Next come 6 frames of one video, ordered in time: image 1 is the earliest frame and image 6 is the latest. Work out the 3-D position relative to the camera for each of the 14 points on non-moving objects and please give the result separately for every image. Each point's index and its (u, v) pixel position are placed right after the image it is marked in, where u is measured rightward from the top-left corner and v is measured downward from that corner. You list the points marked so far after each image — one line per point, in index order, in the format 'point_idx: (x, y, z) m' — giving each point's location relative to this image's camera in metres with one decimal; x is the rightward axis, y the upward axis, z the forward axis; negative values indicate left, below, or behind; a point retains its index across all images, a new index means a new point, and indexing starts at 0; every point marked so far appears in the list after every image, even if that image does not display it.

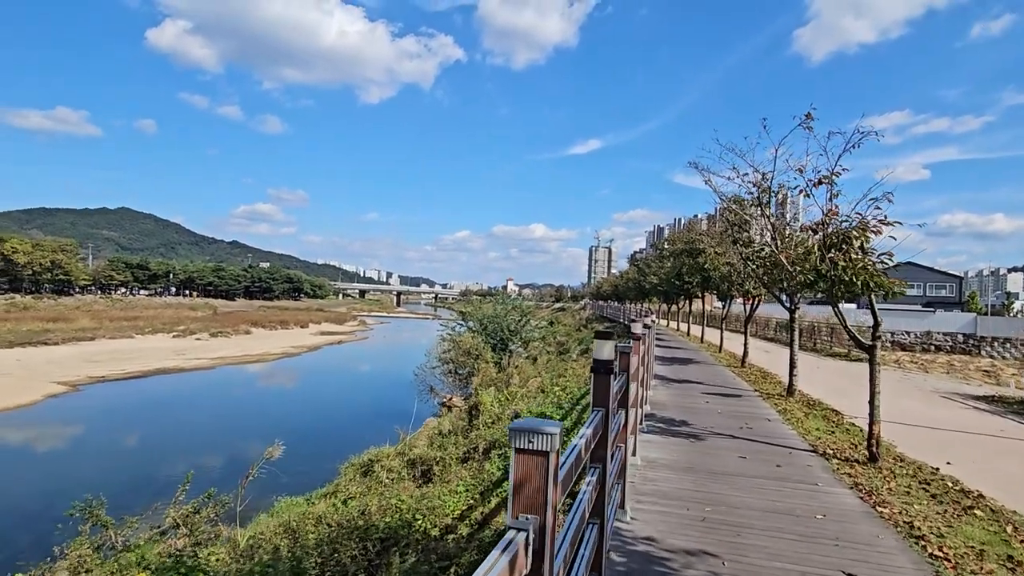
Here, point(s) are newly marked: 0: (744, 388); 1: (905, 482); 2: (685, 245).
0: (+3.6, -1.5, +9.0) m
1: (+3.0, -1.5, +4.4) m
2: (+5.8, +1.4, +19.2) m
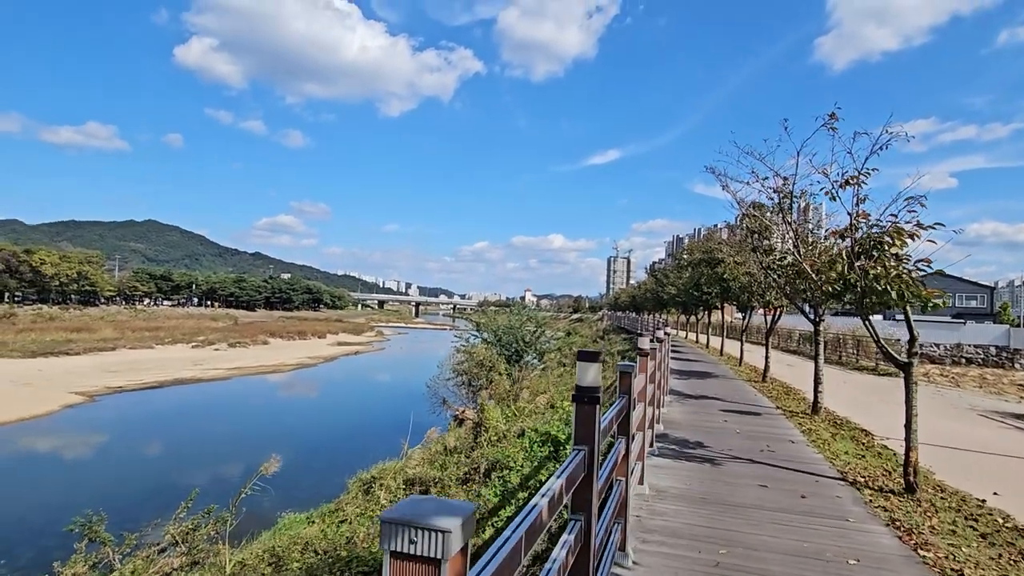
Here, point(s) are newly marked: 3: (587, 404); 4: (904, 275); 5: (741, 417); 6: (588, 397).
0: (+3.7, -1.7, +8.5) m
1: (+2.9, -1.5, +3.9) m
2: (+6.2, +1.1, +18.7) m
3: (+0.2, -0.4, +1.8) m
4: (+2.9, +0.1, +4.4) m
5: (+2.8, -1.6, +7.2) m
6: (+0.2, -0.3, +1.8) m
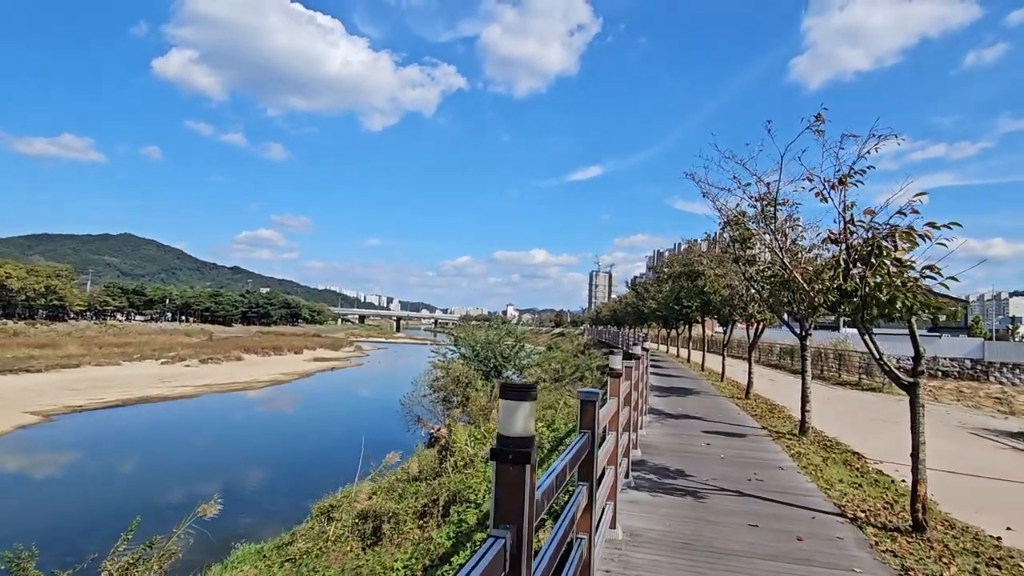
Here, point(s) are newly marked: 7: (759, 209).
0: (+3.3, -1.9, +8.0) m
1: (+2.6, -1.6, +3.4) m
2: (+5.4, +0.6, +18.3) m
3: (0.0, -0.4, +1.2) m
4: (+2.6, 0.0, +3.9) m
5: (+2.4, -1.8, +6.7) m
6: (0.0, -0.3, +1.2) m
7: (+3.4, +1.1, +8.1) m
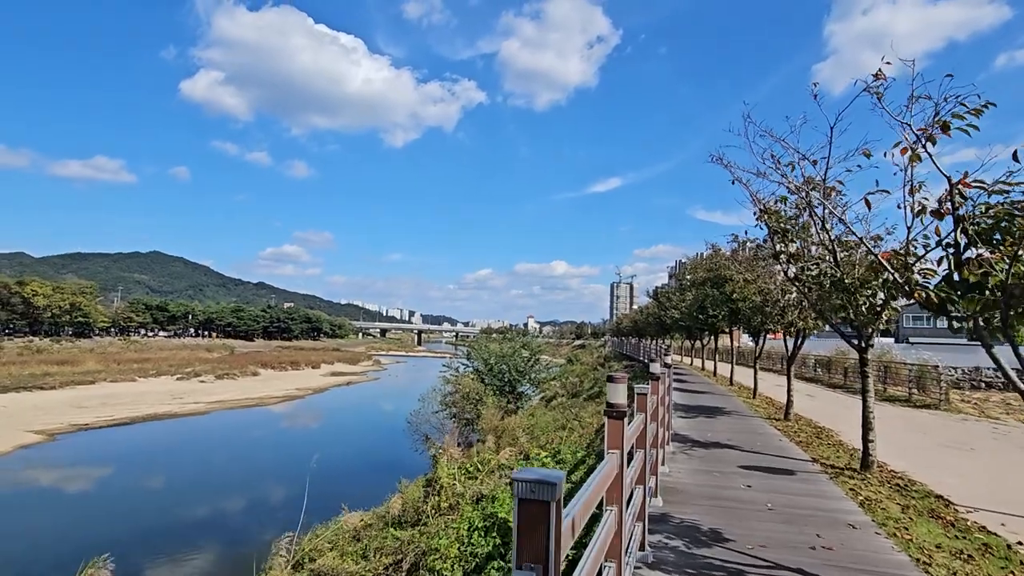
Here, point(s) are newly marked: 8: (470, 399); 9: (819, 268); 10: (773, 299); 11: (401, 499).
0: (+3.2, -1.9, +6.6) m
1: (+2.4, -1.5, +2.0) m
2: (+5.7, +0.4, +16.9) m
3: (-0.3, -0.3, 0.0) m
4: (+2.4, +0.1, +2.5) m
5: (+2.3, -1.8, +5.3) m
6: (-0.3, -0.3, 0.0) m
7: (+3.4, +1.1, +6.8) m
8: (-1.4, -3.7, +19.3) m
9: (+3.6, +0.3, +6.8) m
10: (+4.7, -0.2, +10.5) m
11: (-1.4, -2.6, +7.2) m
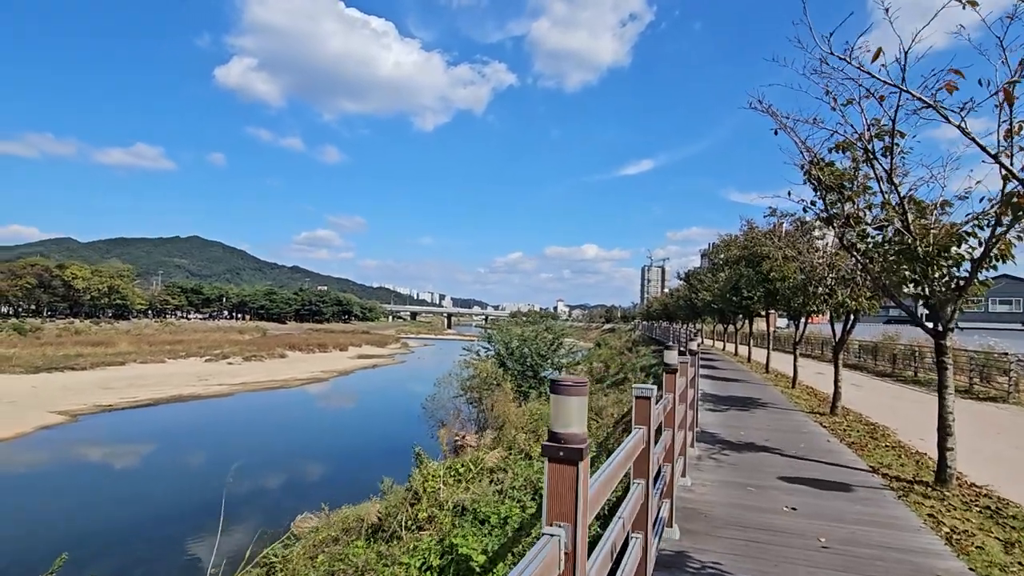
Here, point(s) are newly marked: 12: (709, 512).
0: (+3.2, -1.6, +5.4) m
1: (+2.1, -1.4, +0.8) m
2: (+6.2, +1.0, +15.4) m
3: (-0.7, -0.2, -1.1) m
4: (+2.1, +0.2, +1.3) m
5: (+2.2, -1.5, +4.2) m
6: (-0.7, -0.2, -1.1) m
7: (+3.3, +1.4, +5.5) m
8: (-0.8, -3.0, +18.4) m
9: (+3.5, +0.5, +5.5) m
10: (+4.8, +0.2, +9.1) m
11: (-1.4, -2.3, +6.3) m
12: (+1.3, -1.5, +3.9) m
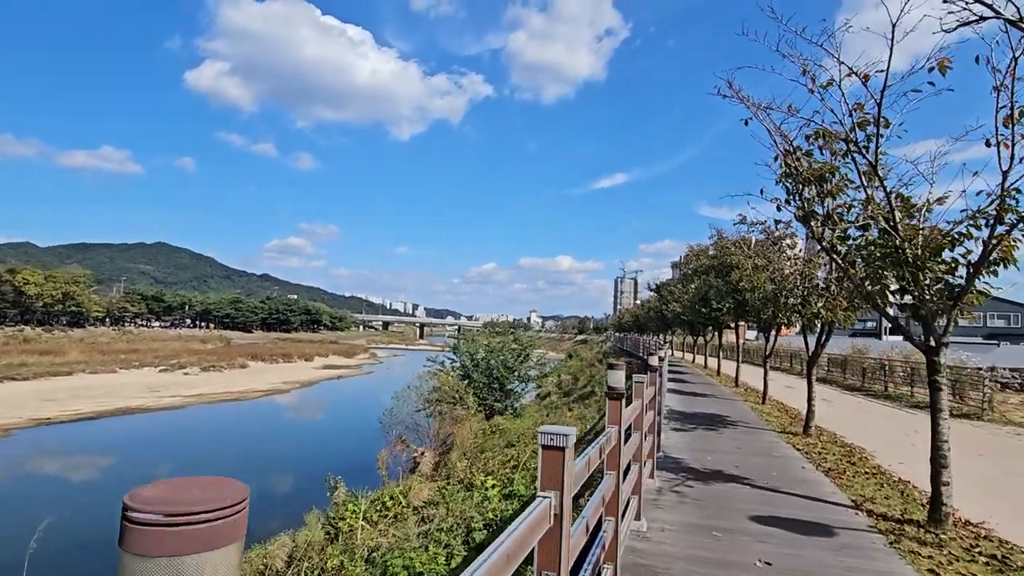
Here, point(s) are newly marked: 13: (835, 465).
0: (+2.6, -1.7, +4.7) m
1: (+1.7, -1.4, +0.1) m
2: (+5.2, +0.7, +14.9) m
3: (-1.0, -0.1, -1.9) m
4: (+1.8, +0.3, +0.6) m
5: (+1.7, -1.6, +3.5) m
6: (-1.0, -0.1, -1.9) m
7: (+2.8, +1.3, +4.9) m
8: (-2.0, -3.3, +17.5) m
9: (+3.0, +0.5, +4.9) m
10: (+4.1, 0.0, +8.5) m
11: (-2.0, -2.4, +5.4) m
12: (+0.8, -1.5, +3.2) m
13: (+3.4, -1.8, +6.1) m
